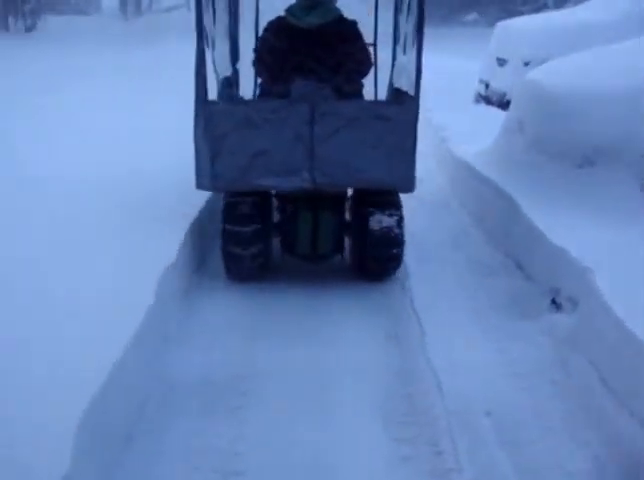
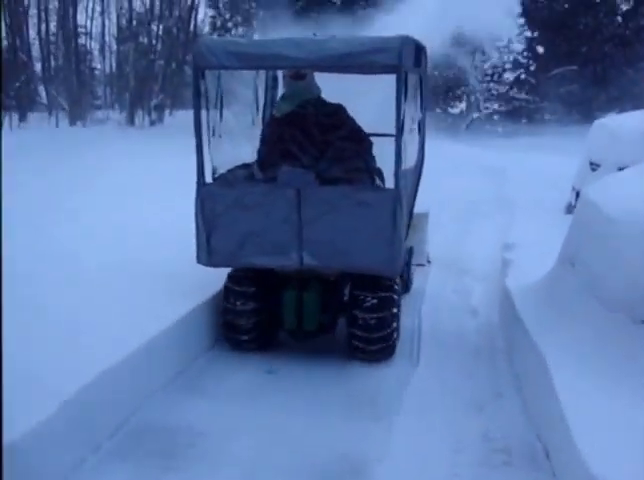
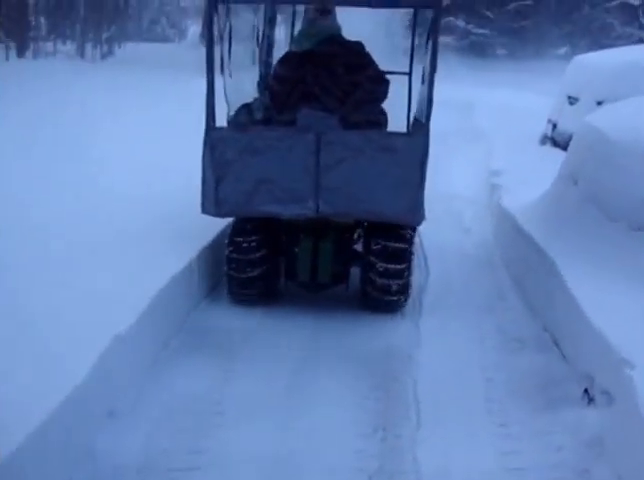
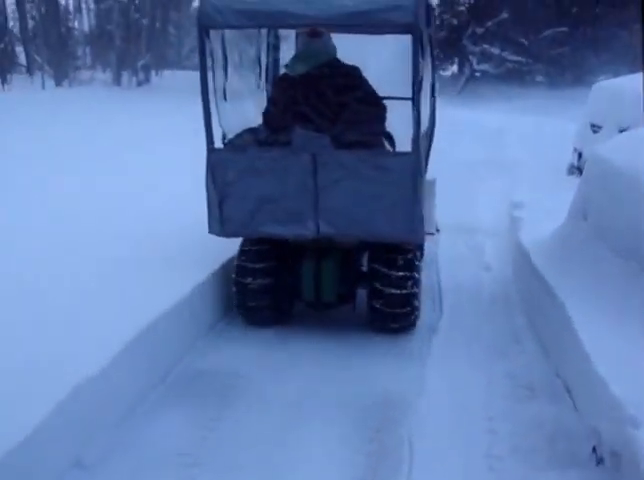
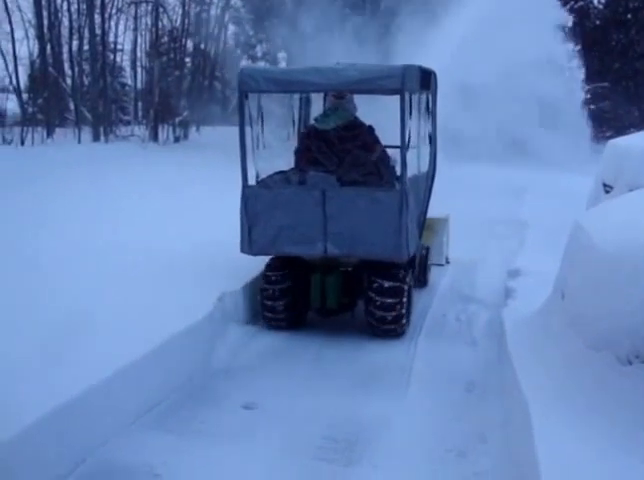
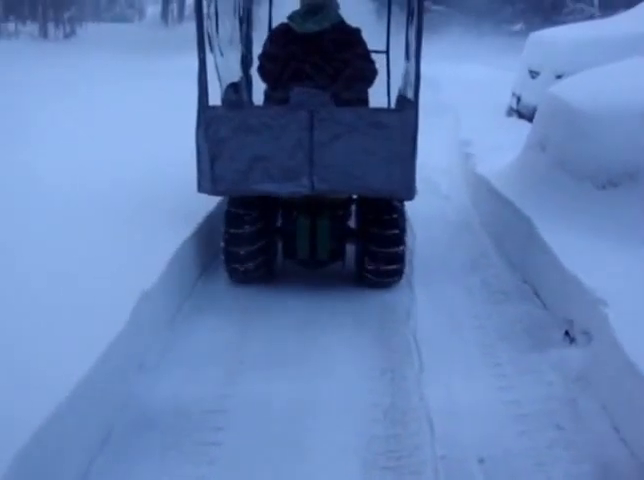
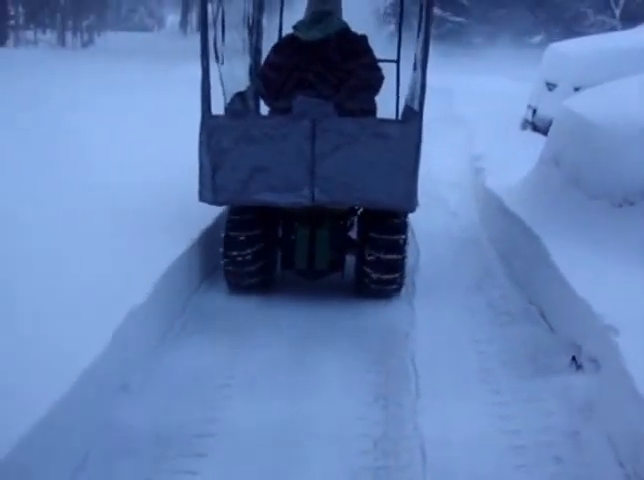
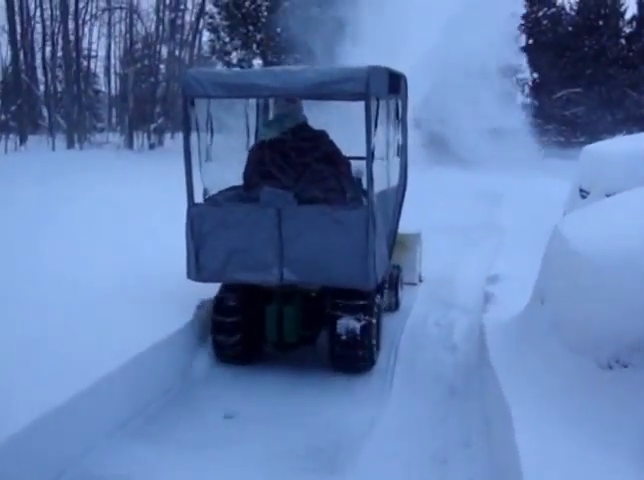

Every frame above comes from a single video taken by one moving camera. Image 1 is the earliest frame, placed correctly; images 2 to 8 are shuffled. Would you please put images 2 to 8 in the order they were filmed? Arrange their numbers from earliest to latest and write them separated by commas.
6, 7, 3, 4, 2, 8, 5
